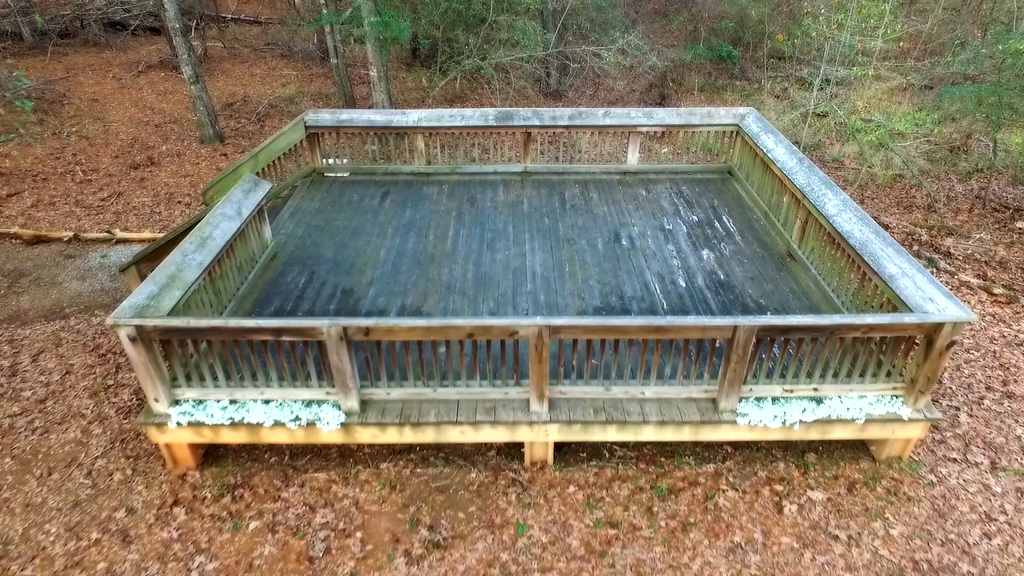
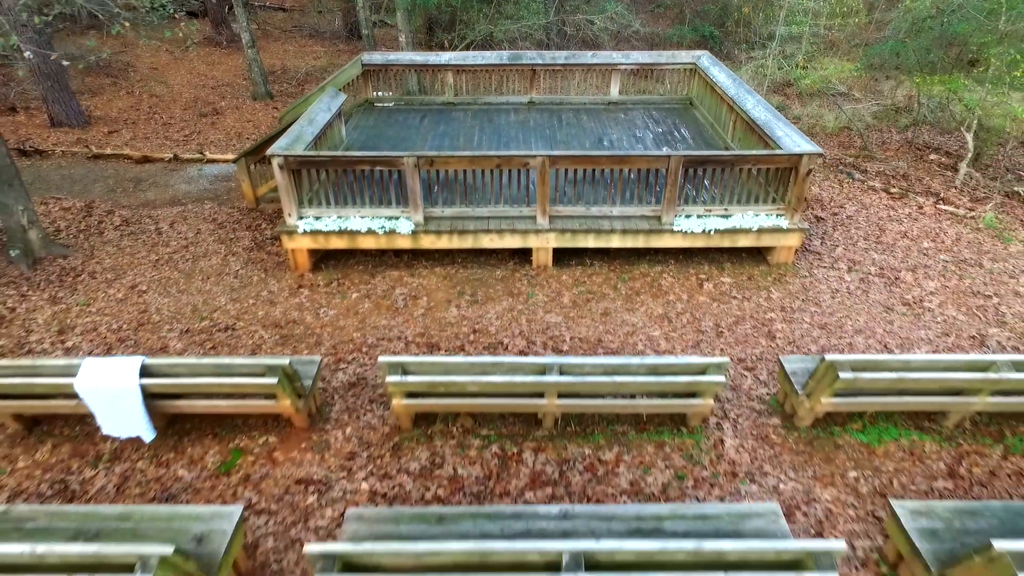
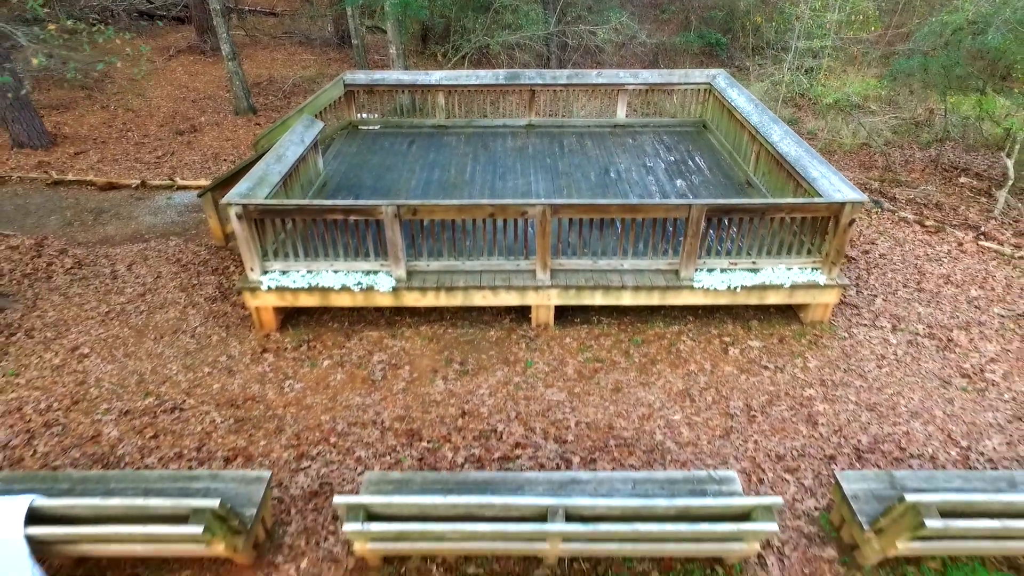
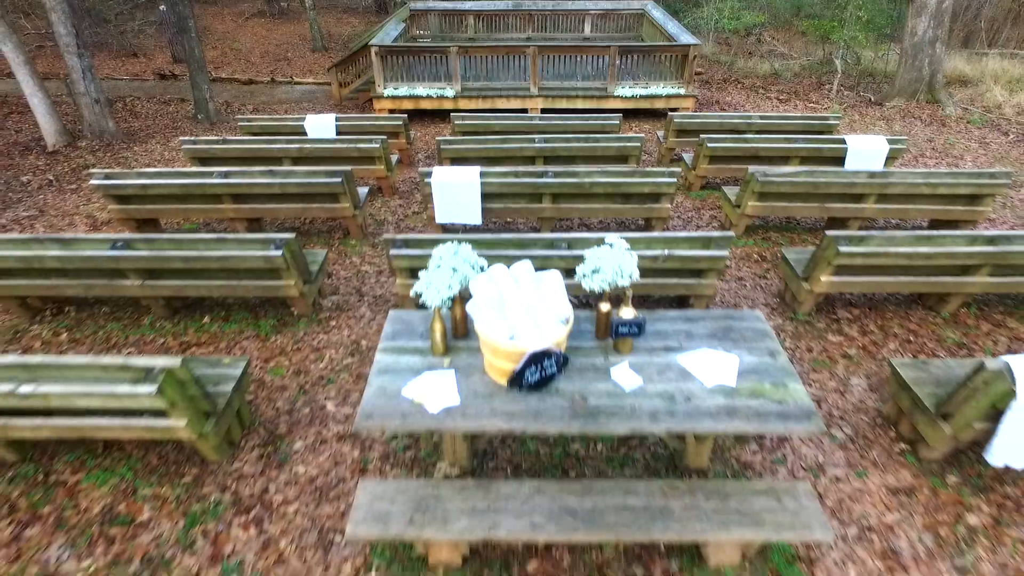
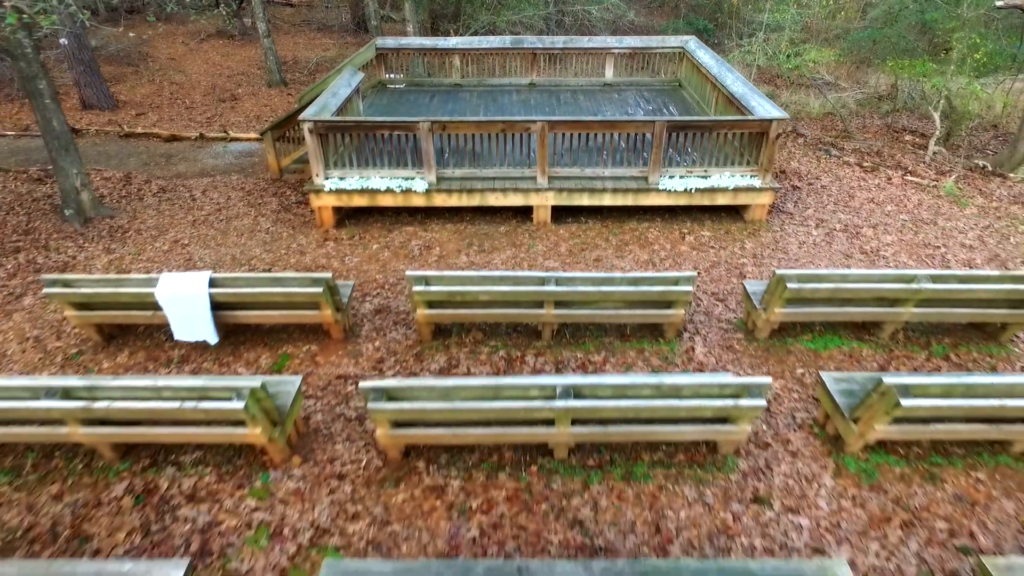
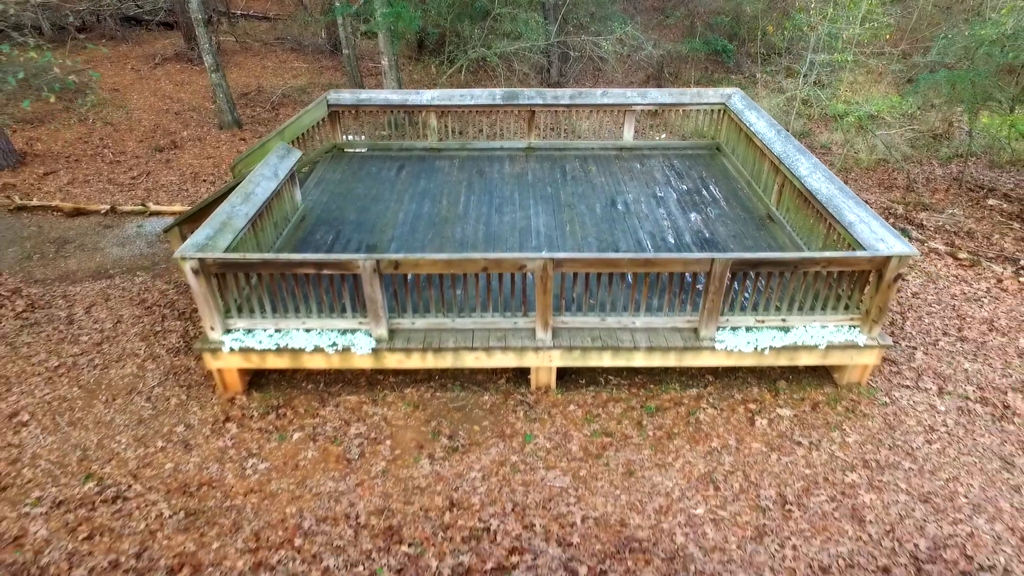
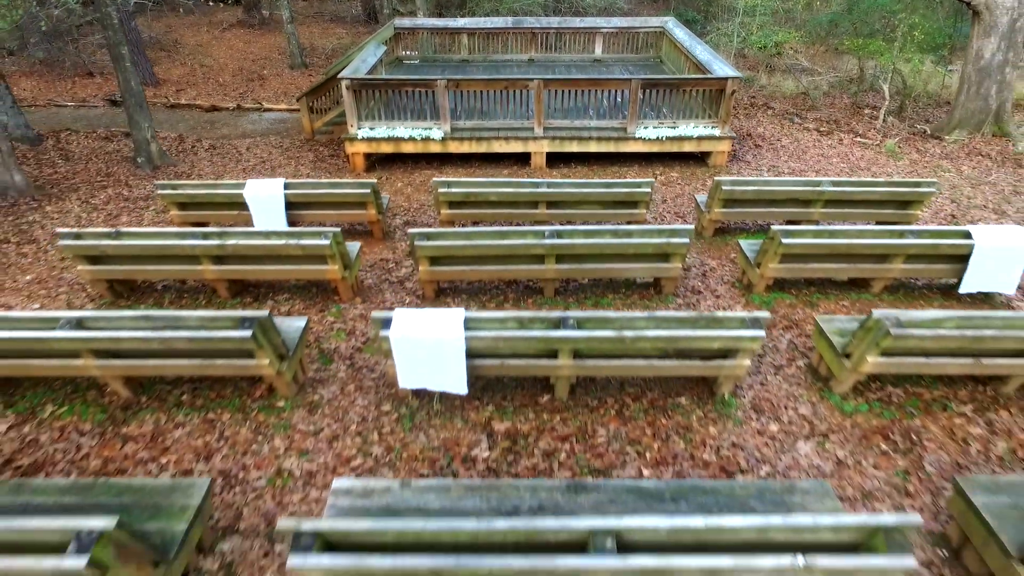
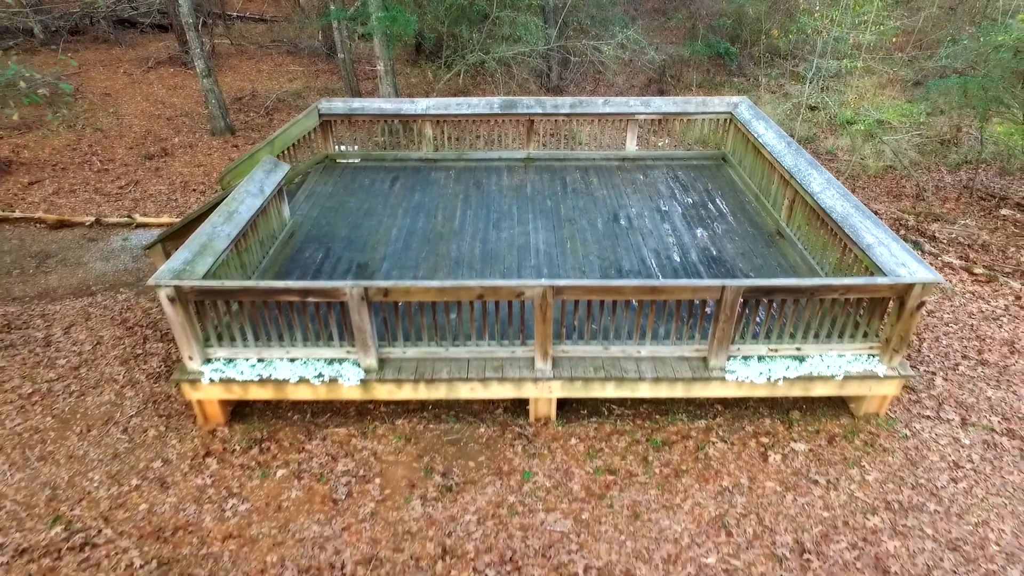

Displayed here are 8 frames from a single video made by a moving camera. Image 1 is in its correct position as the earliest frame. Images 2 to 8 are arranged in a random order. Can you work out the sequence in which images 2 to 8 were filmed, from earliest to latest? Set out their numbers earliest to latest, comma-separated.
8, 6, 3, 2, 5, 7, 4
